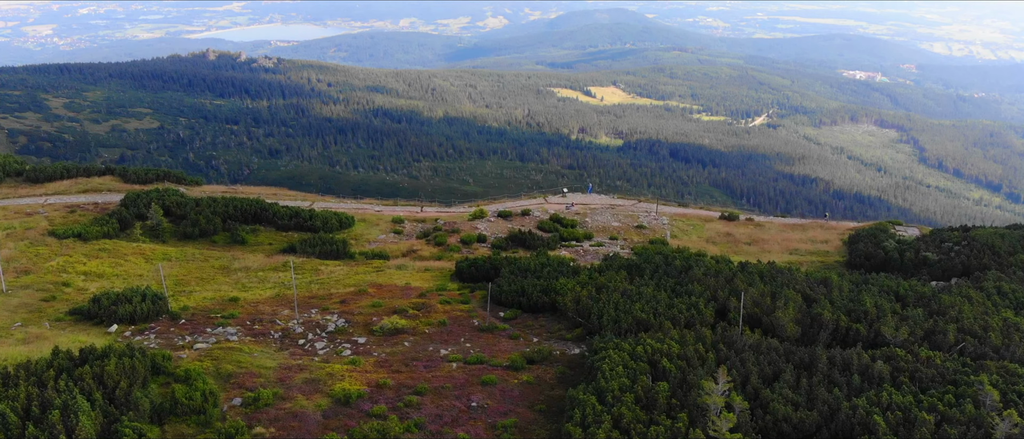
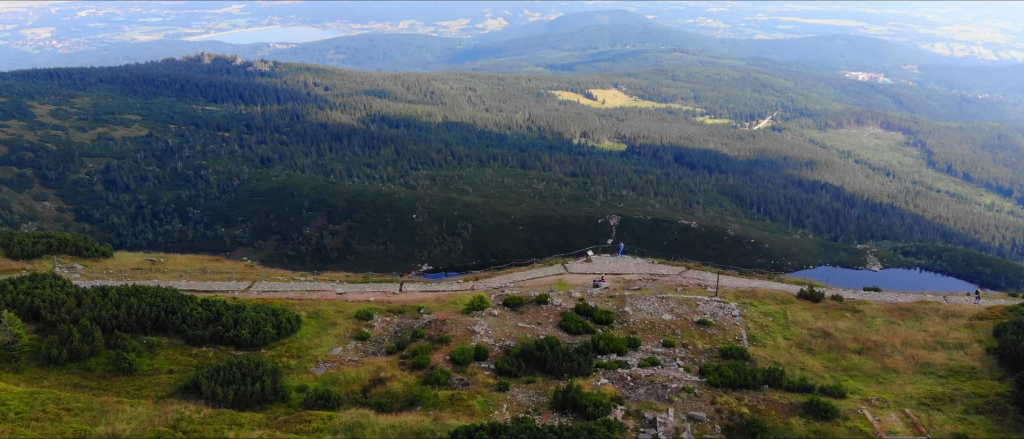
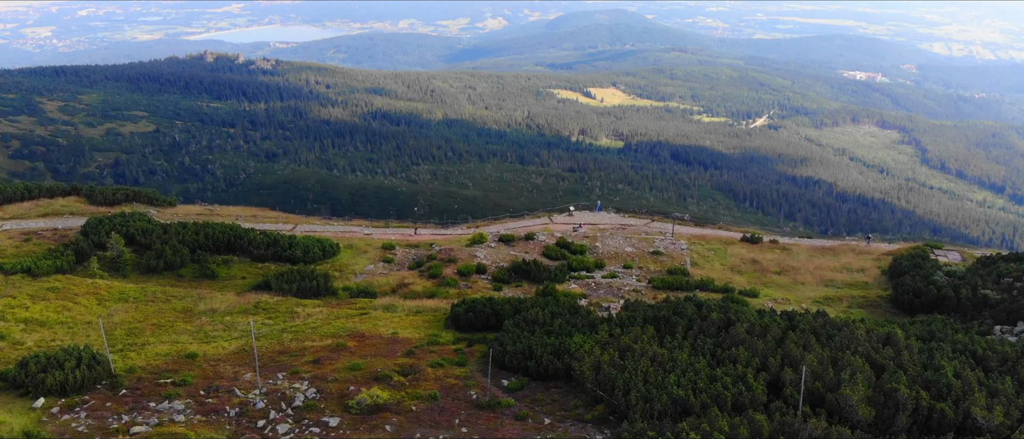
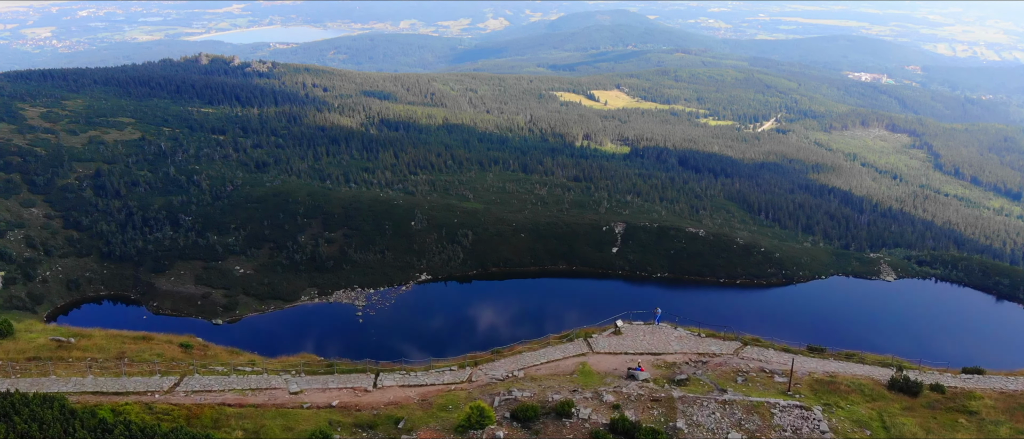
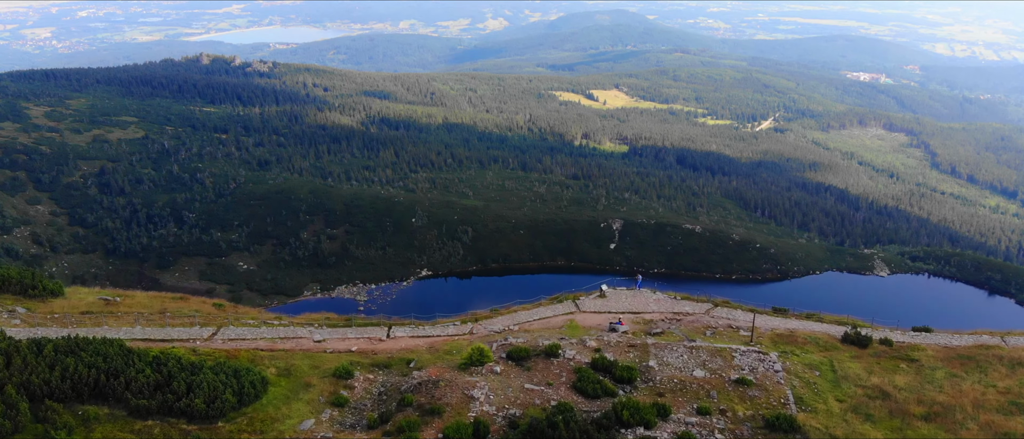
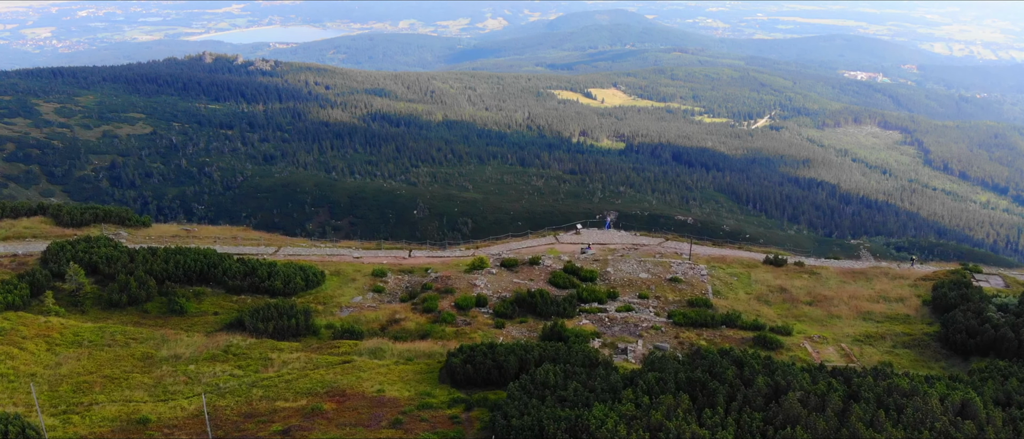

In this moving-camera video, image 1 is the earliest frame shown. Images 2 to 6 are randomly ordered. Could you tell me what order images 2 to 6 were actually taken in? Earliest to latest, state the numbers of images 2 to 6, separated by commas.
3, 6, 2, 5, 4
